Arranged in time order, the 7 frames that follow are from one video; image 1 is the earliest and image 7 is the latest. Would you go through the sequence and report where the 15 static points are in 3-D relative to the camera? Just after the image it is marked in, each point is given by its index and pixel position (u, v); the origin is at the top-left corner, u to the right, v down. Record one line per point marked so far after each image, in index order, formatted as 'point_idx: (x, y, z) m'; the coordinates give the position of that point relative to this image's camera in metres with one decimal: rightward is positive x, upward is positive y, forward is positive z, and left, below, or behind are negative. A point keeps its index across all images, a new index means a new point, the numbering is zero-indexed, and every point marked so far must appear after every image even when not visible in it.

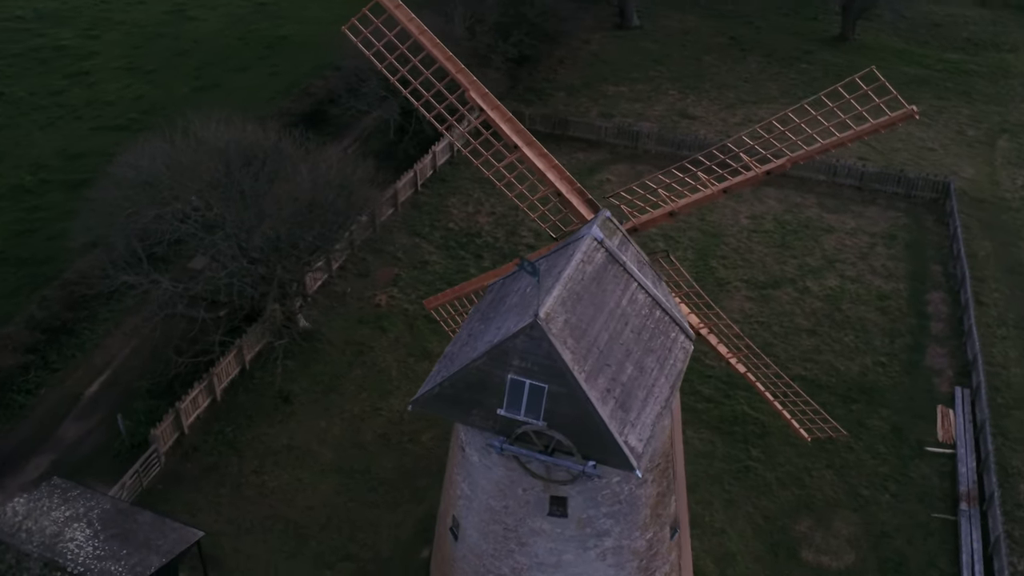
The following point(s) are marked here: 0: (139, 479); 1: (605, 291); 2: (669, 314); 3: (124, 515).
0: (-5.2, -2.7, +16.4) m
1: (+1.0, 0.0, +12.5) m
2: (+1.8, -0.3, +12.9) m
3: (-4.9, -2.9, +14.9) m
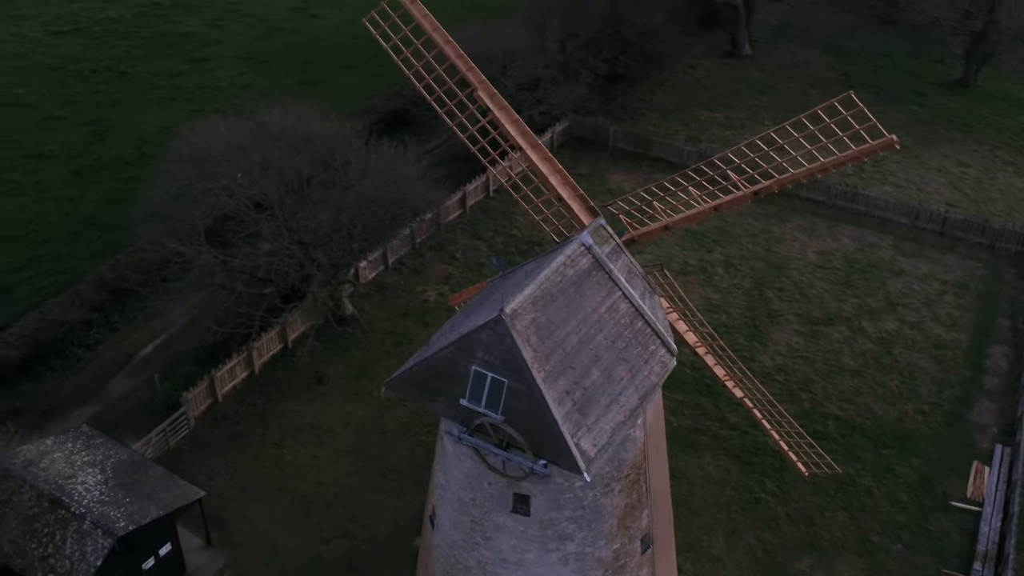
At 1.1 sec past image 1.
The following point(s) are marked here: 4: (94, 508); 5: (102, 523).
0: (-5.1, -2.2, +17.3) m
1: (+0.8, -0.1, +12.6) m
2: (+1.6, -0.4, +12.9) m
3: (-5.0, -2.4, +15.7) m
4: (-5.2, -2.7, +14.7) m
5: (-5.0, -2.9, +14.4) m
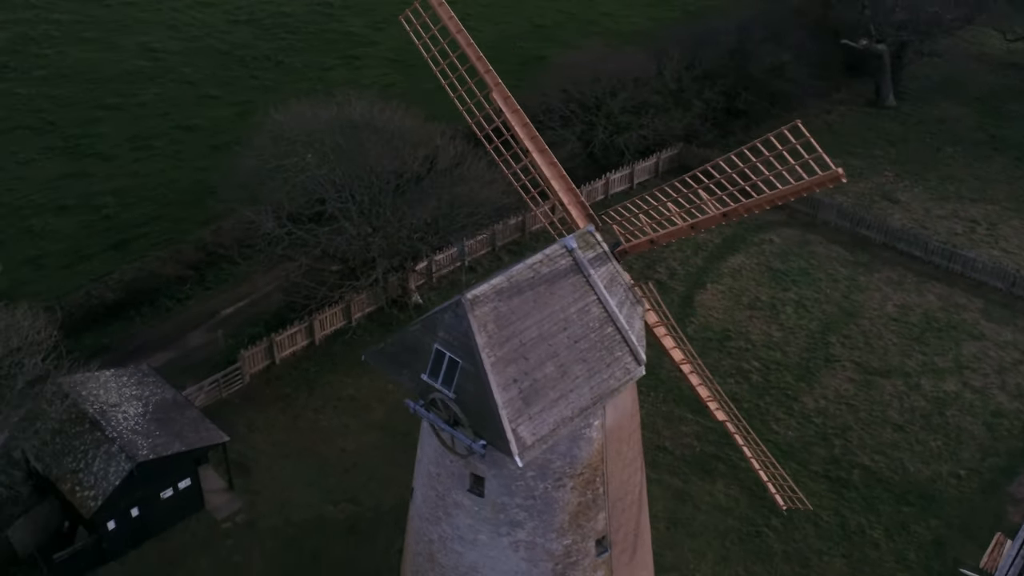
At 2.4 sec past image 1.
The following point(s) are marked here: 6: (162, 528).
0: (-4.7, -1.6, +18.8) m
1: (+0.5, -0.1, +13.2) m
2: (+1.3, -0.5, +13.3) m
3: (-5.0, -1.8, +17.3) m
4: (-5.3, -2.0, +16.3) m
5: (-5.2, -2.2, +15.9) m
6: (-5.0, -3.4, +16.7) m
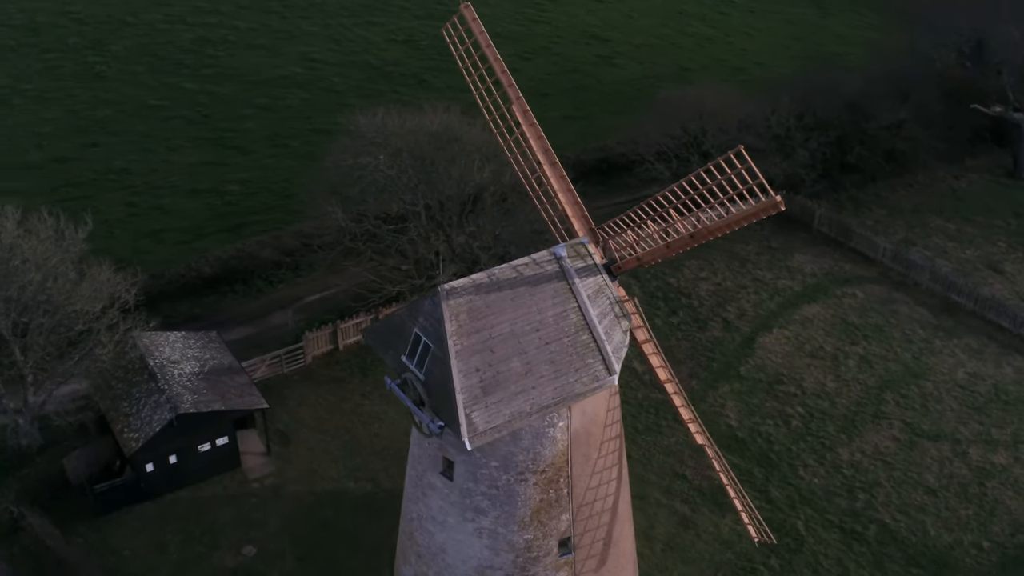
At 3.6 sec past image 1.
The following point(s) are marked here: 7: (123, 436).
0: (-4.0, -1.3, +20.3) m
1: (+0.3, -0.1, +13.9) m
2: (+1.0, -0.7, +13.9) m
3: (-4.6, -1.4, +18.8) m
4: (-5.1, -1.5, +17.9) m
5: (-5.1, -1.7, +17.5) m
6: (-4.9, -2.9, +18.3) m
7: (-5.8, -2.2, +17.5) m
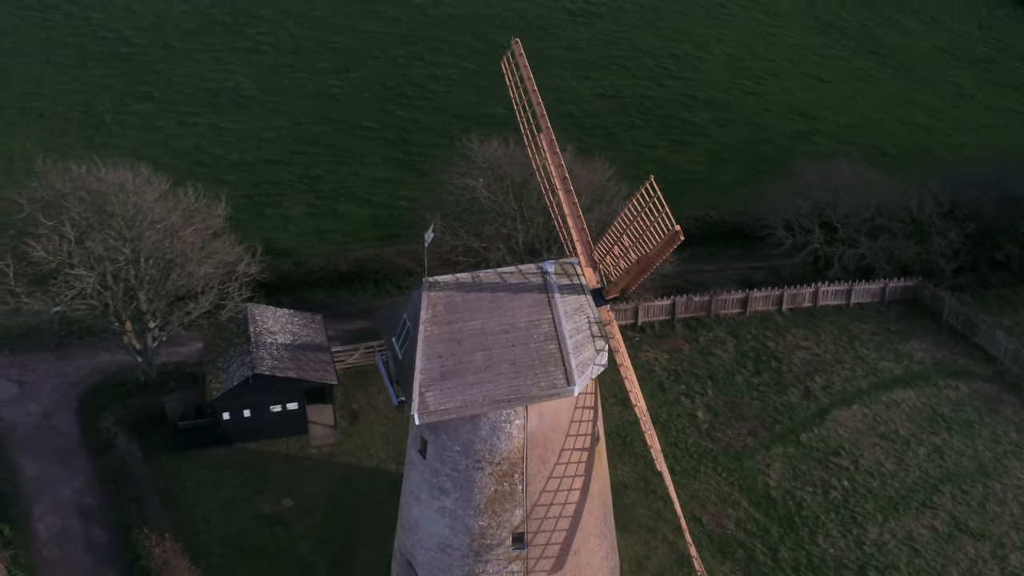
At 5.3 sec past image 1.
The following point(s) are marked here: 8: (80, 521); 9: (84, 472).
0: (-2.7, -1.3, +22.5) m
1: (0.0, -0.2, +15.3) m
2: (+0.6, -0.9, +15.0) m
3: (-3.6, -1.1, +21.2) m
4: (-4.4, -1.1, +20.5) m
5: (-4.4, -1.2, +20.1) m
6: (-4.2, -2.6, +20.7) m
7: (-5.2, -1.7, +20.2) m
8: (-7.0, -3.8, +18.8) m
9: (-7.3, -3.1, +19.9) m
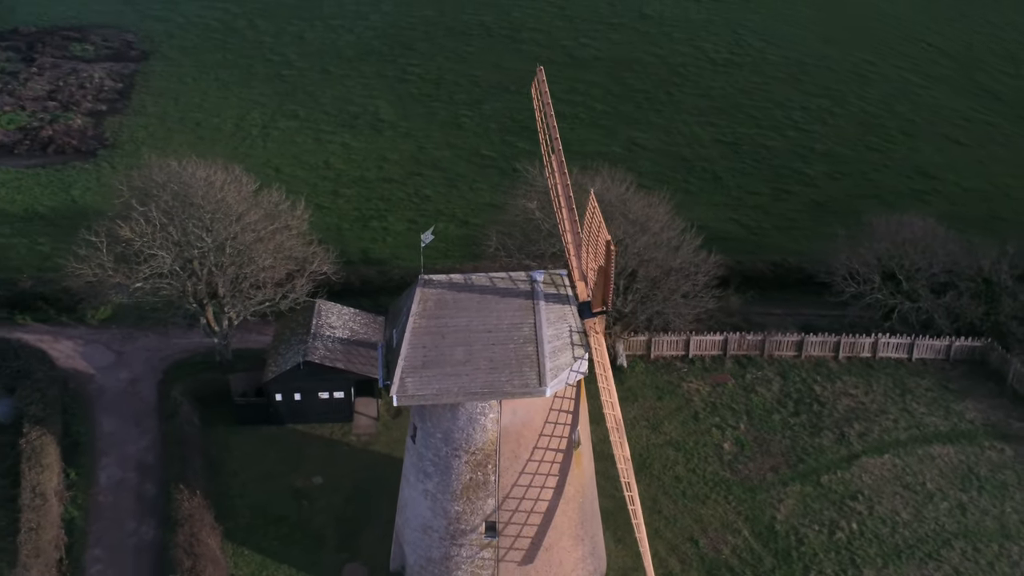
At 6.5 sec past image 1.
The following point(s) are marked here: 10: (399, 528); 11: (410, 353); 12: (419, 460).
0: (-1.8, -1.4, +24.1) m
1: (-0.2, -0.3, +16.5) m
2: (+0.3, -0.9, +16.1) m
3: (-2.8, -1.2, +22.9) m
4: (-3.7, -1.1, +22.3) m
5: (-3.9, -1.1, +22.0) m
6: (-3.7, -2.5, +22.5) m
7: (-4.7, -1.5, +22.2) m
8: (-6.8, -3.4, +21.1) m
9: (-6.9, -2.8, +22.2) m
10: (-1.8, -3.7, +18.2) m
11: (-1.4, -0.9, +16.1) m
12: (-1.4, -2.5, +17.1) m
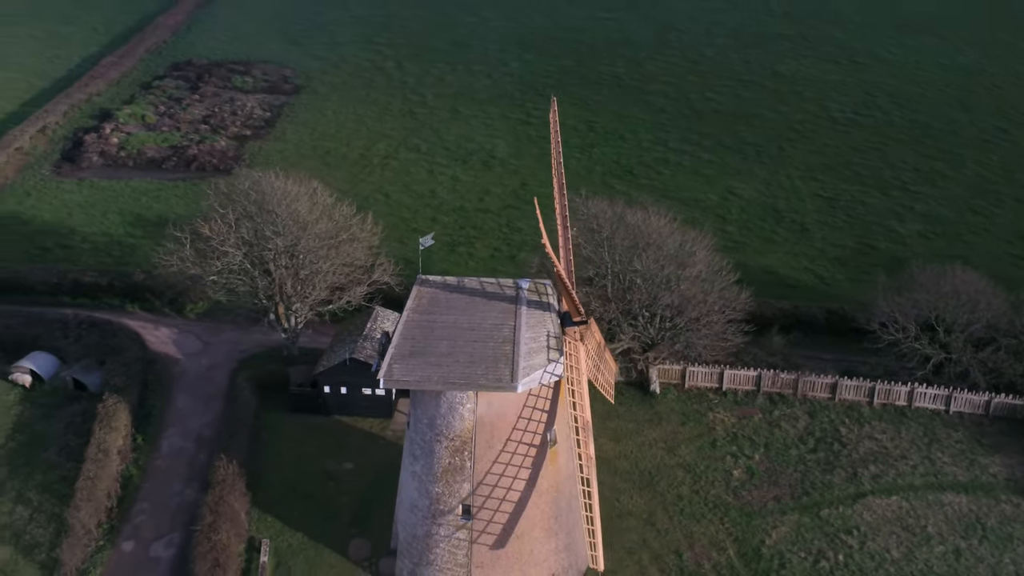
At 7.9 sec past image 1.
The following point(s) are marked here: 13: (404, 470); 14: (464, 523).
0: (-0.9, -1.8, +25.9) m
1: (-0.4, -0.3, +18.2) m
2: (0.0, -1.0, +17.7) m
3: (-2.1, -1.4, +24.9) m
4: (-3.1, -1.2, +24.5) m
5: (-3.3, -1.2, +24.2) m
6: (-3.1, -2.6, +24.6) m
7: (-4.0, -1.5, +24.5) m
8: (-6.5, -3.2, +23.6) m
9: (-6.3, -2.6, +24.8) m
10: (-2.0, -3.8, +20.0) m
11: (-1.7, -0.8, +18.0) m
12: (-1.7, -2.5, +18.9) m
13: (-1.8, -3.0, +19.4) m
14: (-0.8, -3.7, +18.6) m
